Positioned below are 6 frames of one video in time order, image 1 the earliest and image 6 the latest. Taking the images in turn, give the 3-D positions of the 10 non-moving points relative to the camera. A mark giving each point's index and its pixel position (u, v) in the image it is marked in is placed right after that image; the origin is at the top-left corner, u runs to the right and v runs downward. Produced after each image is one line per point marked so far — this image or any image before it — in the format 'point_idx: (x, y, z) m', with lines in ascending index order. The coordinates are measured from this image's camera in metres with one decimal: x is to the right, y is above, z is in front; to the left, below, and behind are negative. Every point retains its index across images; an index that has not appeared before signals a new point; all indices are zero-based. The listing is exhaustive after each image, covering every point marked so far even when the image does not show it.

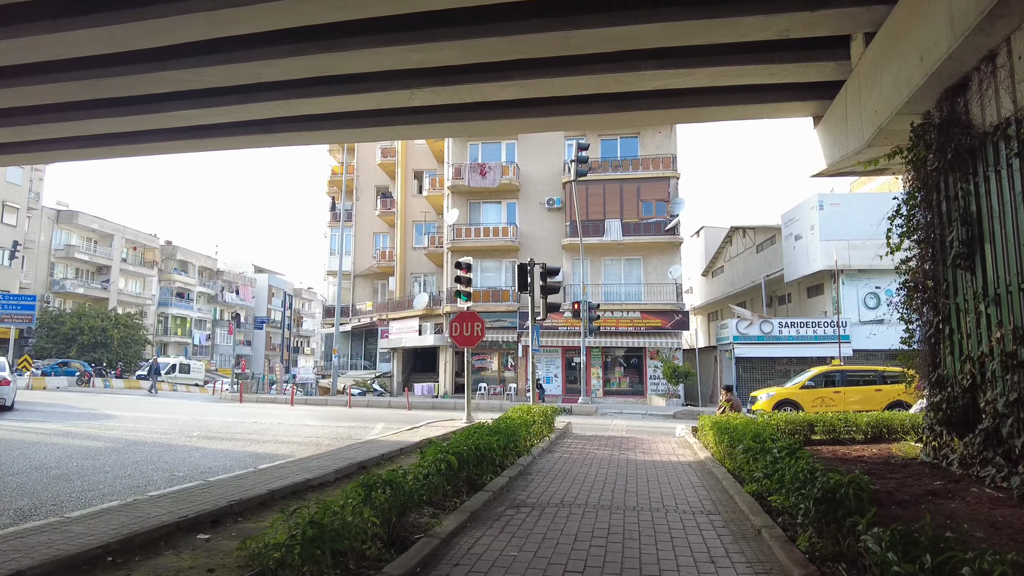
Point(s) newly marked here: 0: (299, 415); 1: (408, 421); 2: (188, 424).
0: (-5.2, -3.1, +16.2) m
1: (-2.3, -3.0, +14.7) m
2: (-6.9, -2.9, +14.1) m
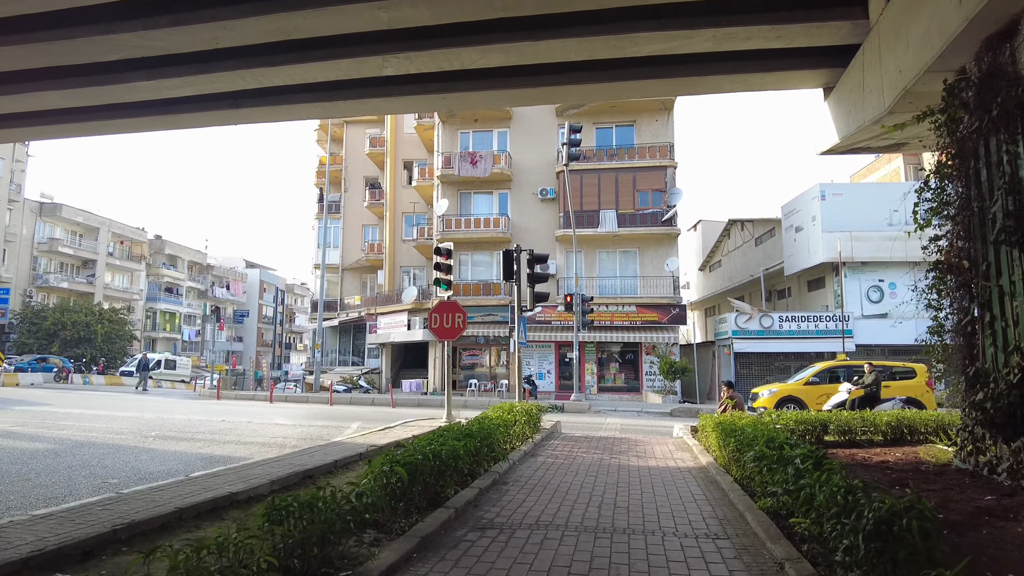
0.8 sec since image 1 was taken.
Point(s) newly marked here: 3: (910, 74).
0: (-5.5, -2.9, +15.2) m
1: (-2.6, -2.8, +13.8) m
2: (-7.2, -2.6, +13.1) m
3: (+4.0, +2.2, +6.7) m
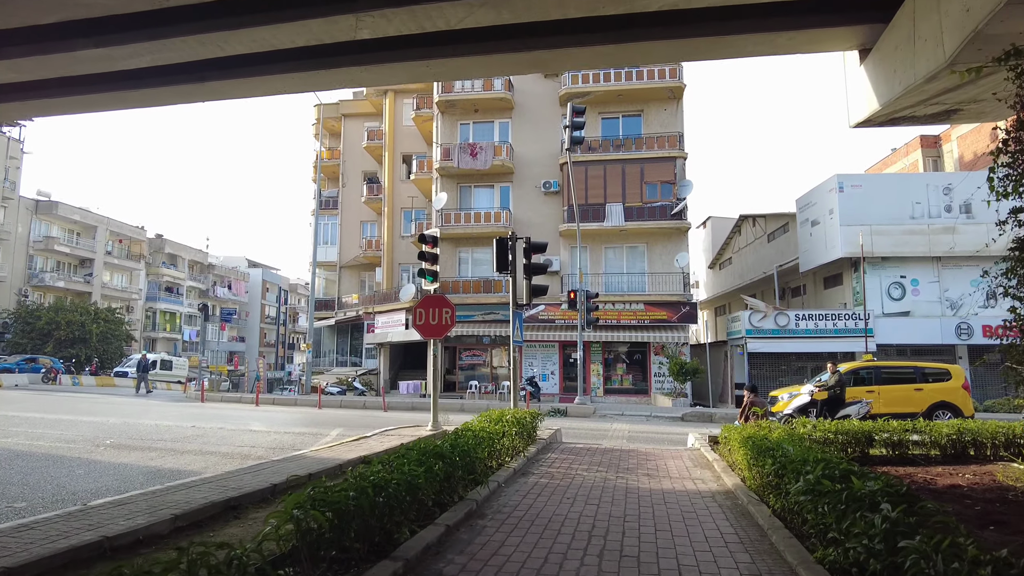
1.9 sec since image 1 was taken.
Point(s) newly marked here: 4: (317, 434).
0: (-5.5, -2.8, +14.1) m
1: (-2.7, -2.6, +12.6) m
2: (-7.2, -2.5, +12.0) m
3: (+3.9, +2.3, +5.5) m
4: (-3.4, -2.5, +11.6) m
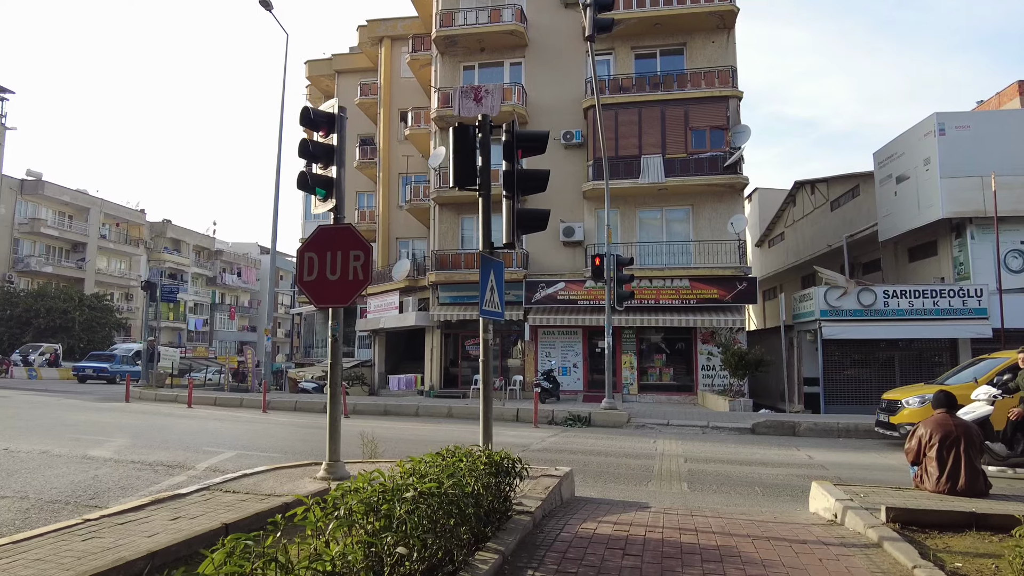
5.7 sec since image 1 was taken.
0: (-5.6, -2.1, +9.7) m
1: (-2.8, -2.0, +8.1) m
2: (-7.4, -1.9, +7.6) m
3: (+3.4, +2.9, +0.6) m
4: (-3.6, -1.9, +7.1) m
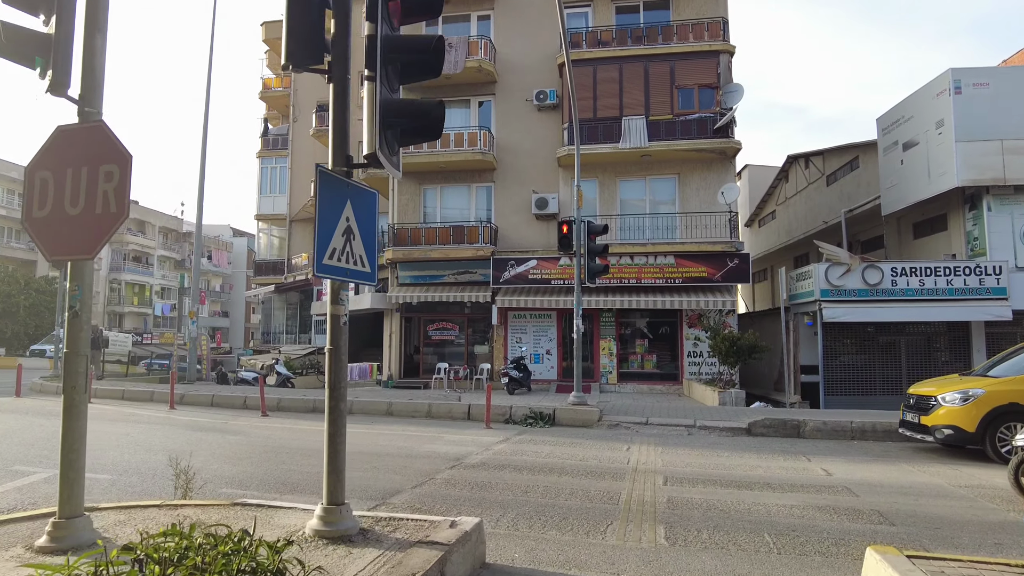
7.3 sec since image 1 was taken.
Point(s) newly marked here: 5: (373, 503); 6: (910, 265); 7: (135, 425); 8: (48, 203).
0: (-6.4, -1.7, +7.4) m
1: (-3.6, -1.6, +5.9) m
2: (-8.1, -1.6, +5.4) m
3: (+2.8, +3.1, -1.6) m
4: (-4.3, -1.6, +4.9) m
5: (-1.1, -1.7, +5.1) m
6: (+10.0, +0.6, +16.8) m
7: (-5.6, -2.0, +10.0) m
8: (-2.3, +0.4, +3.3) m
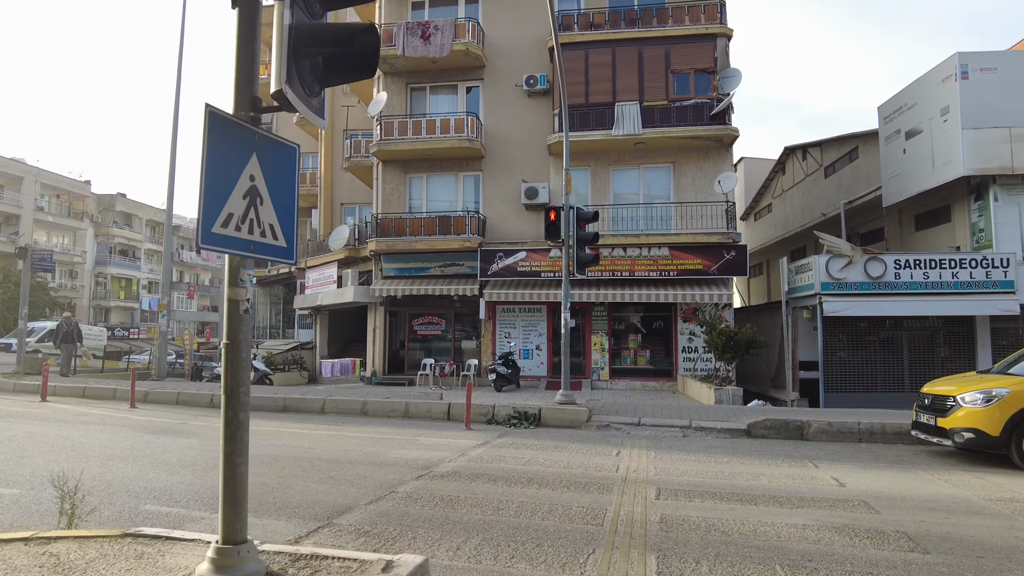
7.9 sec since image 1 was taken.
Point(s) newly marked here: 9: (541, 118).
0: (-6.6, -1.6, +6.7) m
1: (-3.8, -1.5, +5.1) m
2: (-8.3, -1.5, +4.6) m
3: (+2.6, +3.1, -2.3) m
4: (-4.5, -1.5, +4.1) m
5: (-1.3, -1.6, +4.4) m
6: (+9.7, +0.8, +16.1) m
7: (-5.8, -1.9, +9.2) m
8: (-2.5, +0.5, +2.5) m
9: (+0.9, +4.9, +19.1) m
